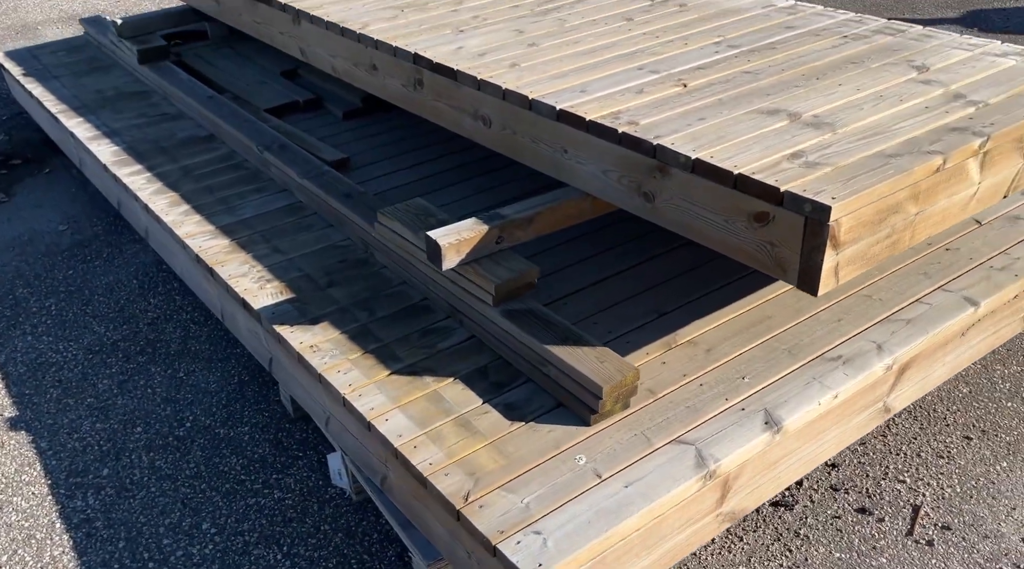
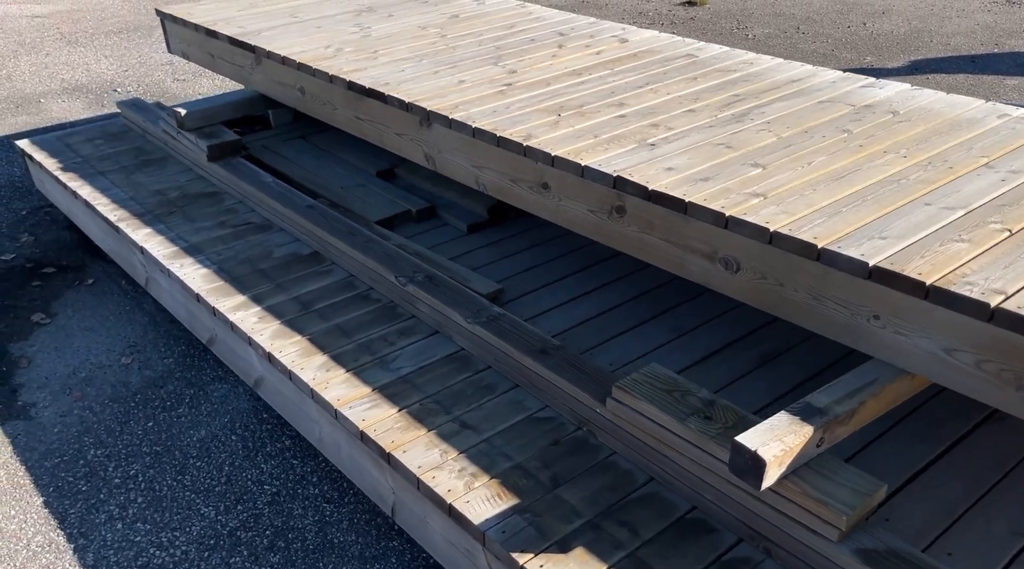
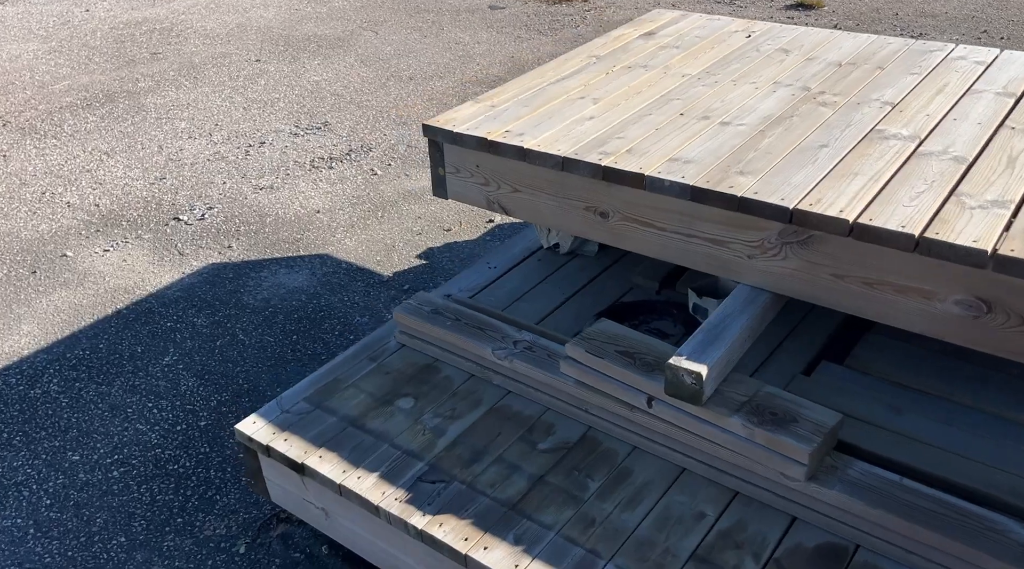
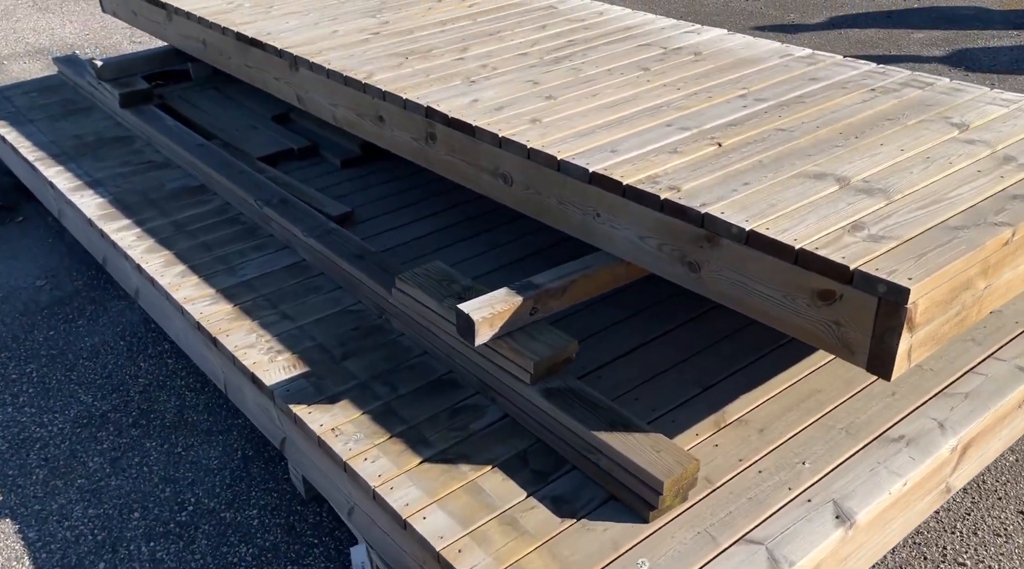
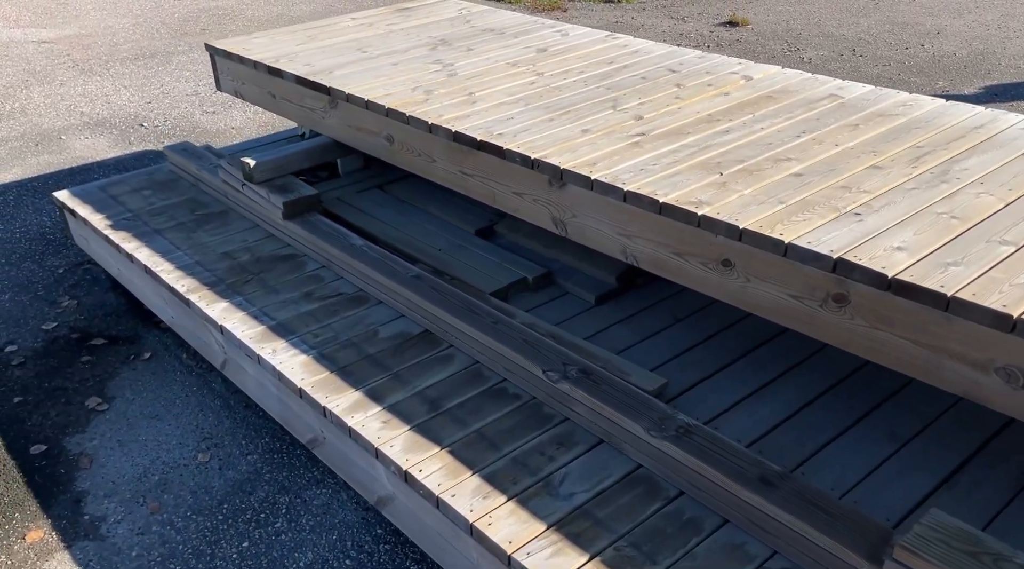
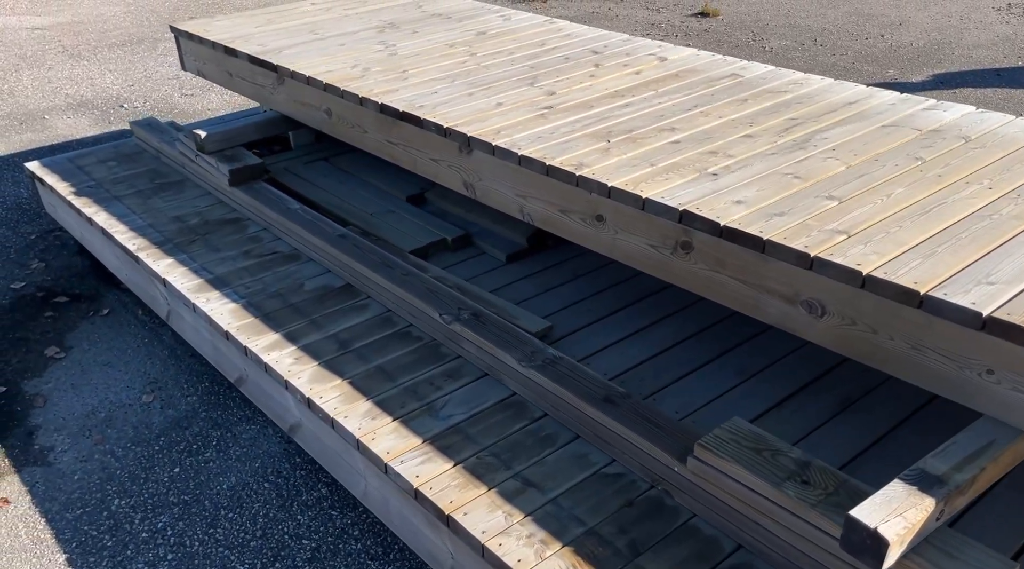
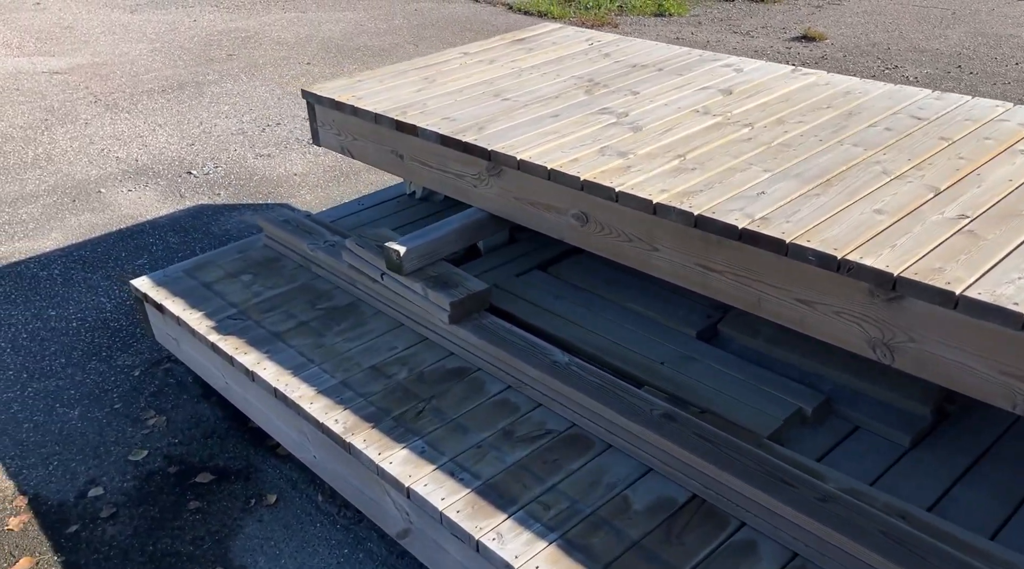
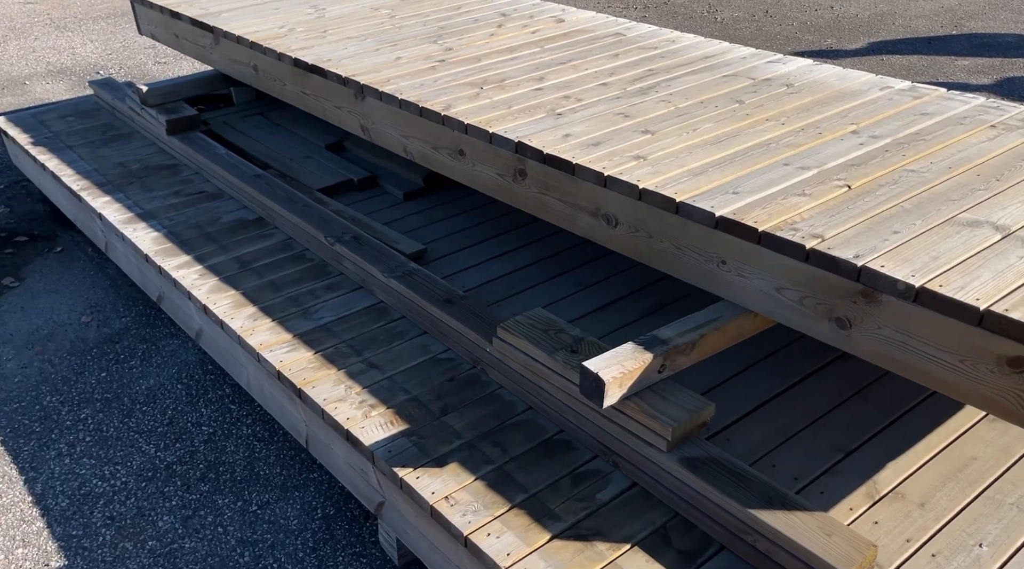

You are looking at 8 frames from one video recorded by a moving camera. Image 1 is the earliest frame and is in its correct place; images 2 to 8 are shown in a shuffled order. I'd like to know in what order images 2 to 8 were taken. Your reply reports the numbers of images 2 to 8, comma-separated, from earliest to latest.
4, 8, 2, 6, 5, 7, 3
